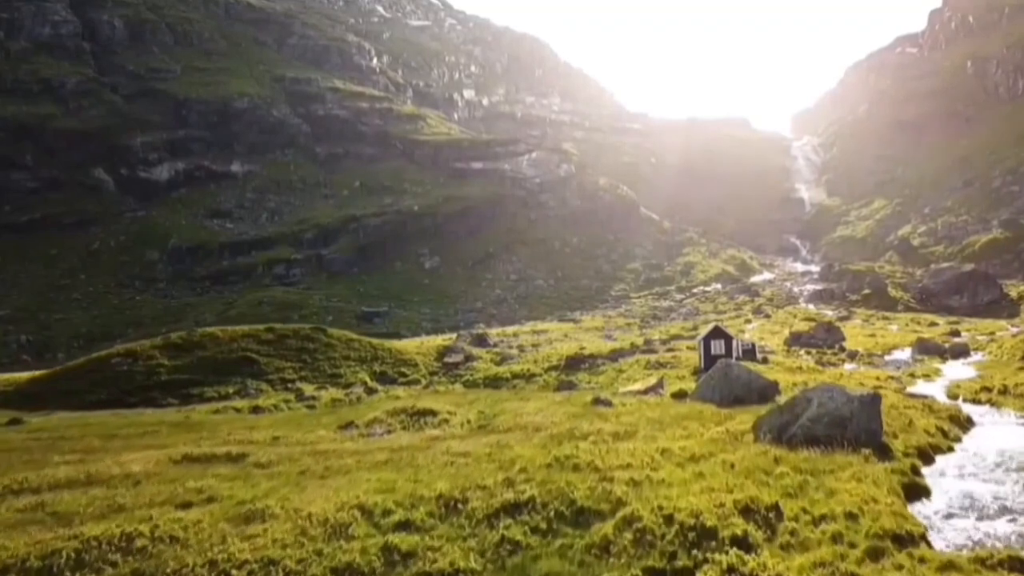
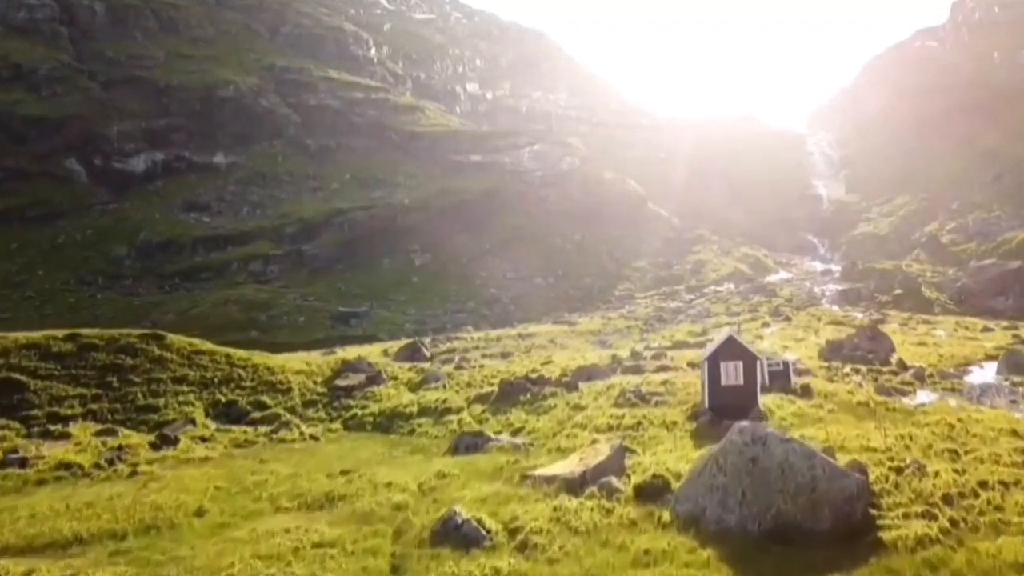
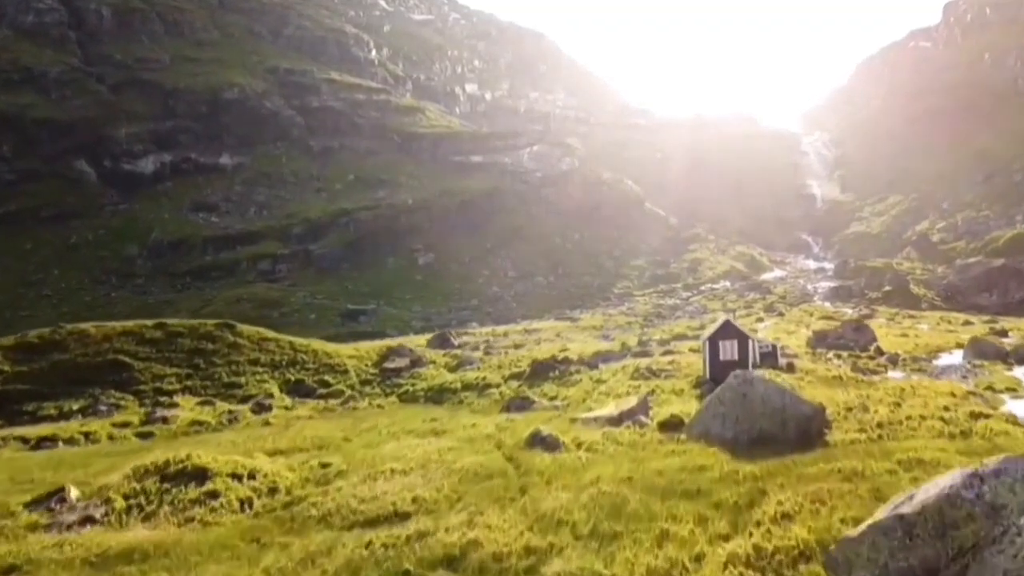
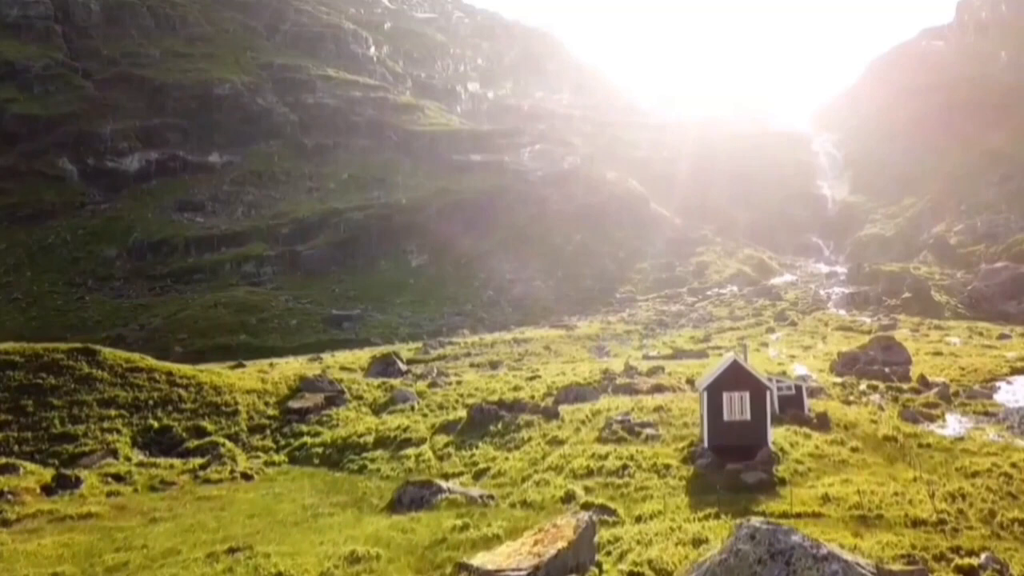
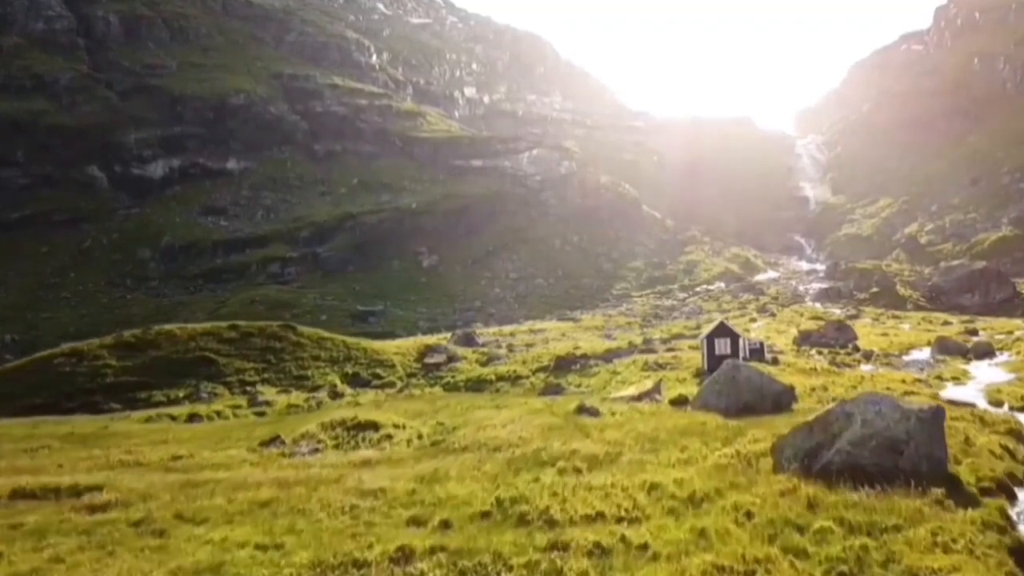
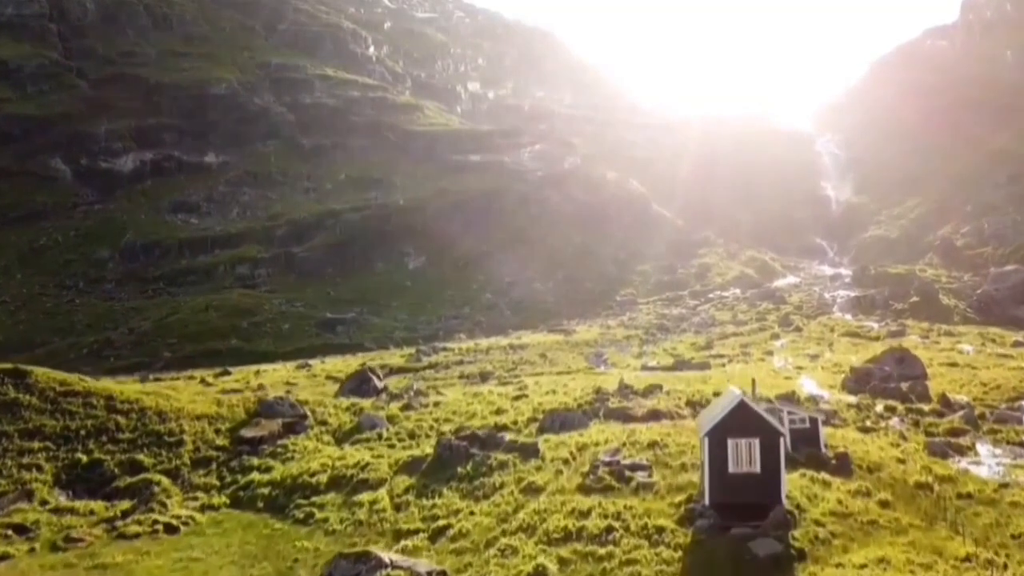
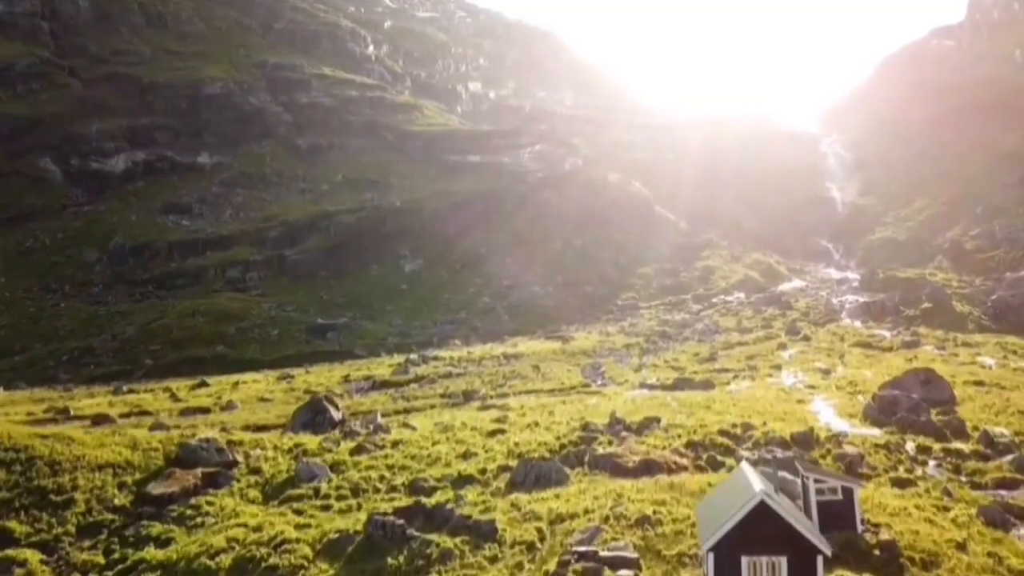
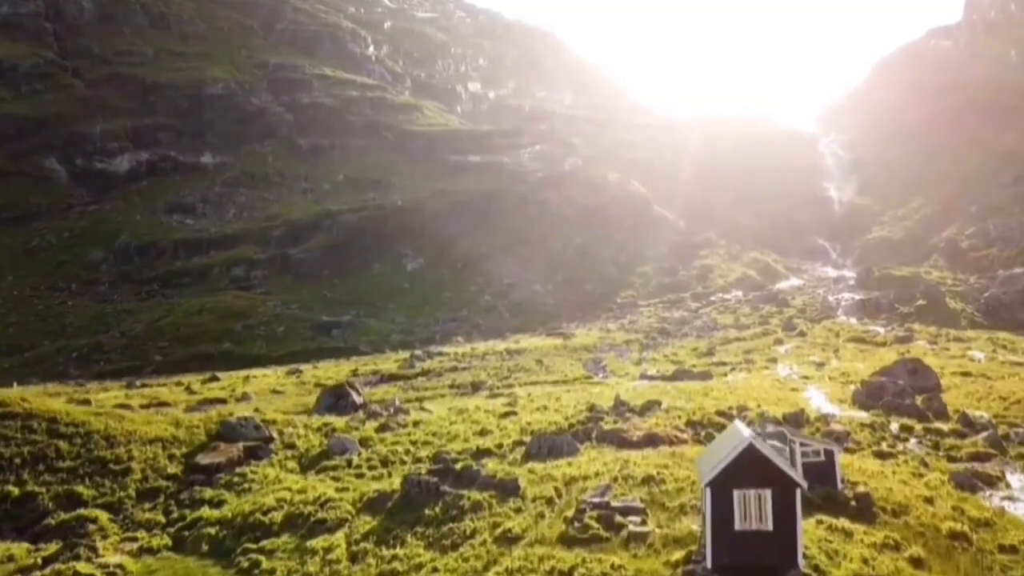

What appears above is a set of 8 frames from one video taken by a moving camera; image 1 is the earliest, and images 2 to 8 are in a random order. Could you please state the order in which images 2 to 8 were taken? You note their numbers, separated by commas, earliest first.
5, 3, 2, 4, 6, 8, 7
